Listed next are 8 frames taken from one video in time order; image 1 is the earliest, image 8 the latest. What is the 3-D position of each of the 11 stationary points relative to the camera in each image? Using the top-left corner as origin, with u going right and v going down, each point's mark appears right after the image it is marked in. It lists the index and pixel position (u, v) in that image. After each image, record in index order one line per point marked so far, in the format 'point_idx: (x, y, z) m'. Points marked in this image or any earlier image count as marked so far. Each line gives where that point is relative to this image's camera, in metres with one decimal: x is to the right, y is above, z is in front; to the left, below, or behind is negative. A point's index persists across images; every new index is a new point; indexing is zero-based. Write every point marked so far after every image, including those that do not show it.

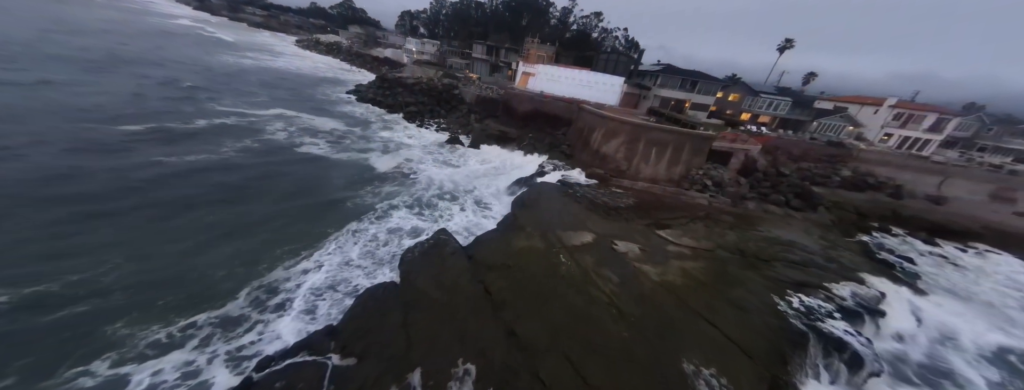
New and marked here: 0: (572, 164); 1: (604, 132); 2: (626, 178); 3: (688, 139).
0: (+3.7, +2.0, +17.6) m
1: (+5.6, +3.8, +17.5) m
2: (+6.5, +1.1, +16.1) m
3: (+9.4, +3.1, +15.4) m
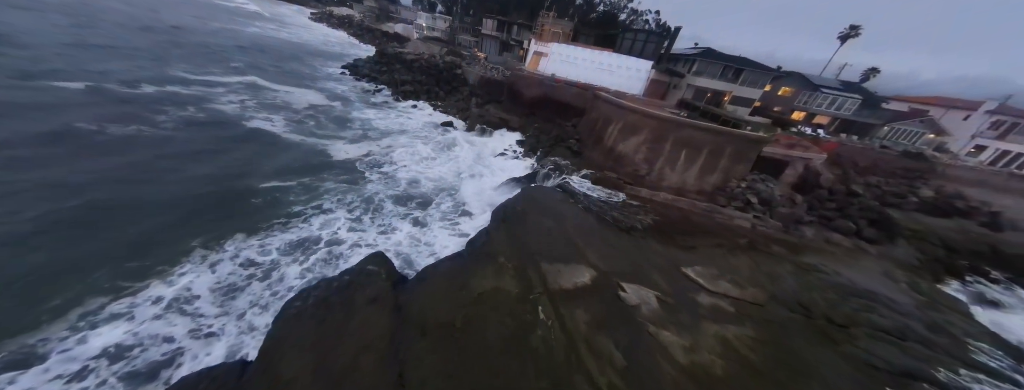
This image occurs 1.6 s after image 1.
0: (+3.5, +1.7, +14.5) m
1: (+5.5, +3.4, +14.2) m
2: (+6.1, +0.6, +13.0) m
3: (+9.1, +2.4, +12.1) m
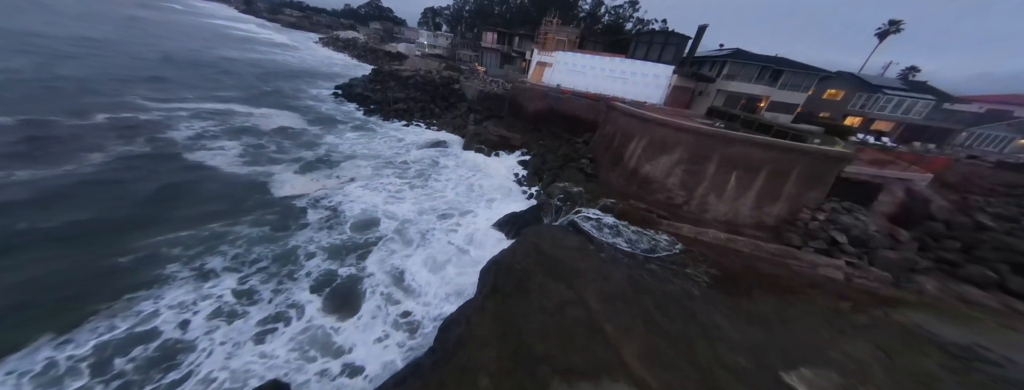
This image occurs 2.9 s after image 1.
0: (+3.5, +0.3, +11.7) m
1: (+5.4, +2.1, +11.5) m
2: (+6.1, -0.7, +10.0) m
3: (+9.0, +1.2, +9.1) m
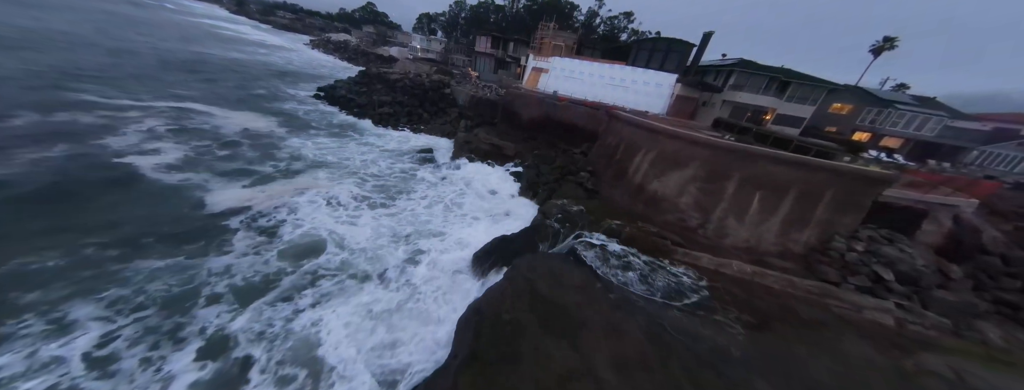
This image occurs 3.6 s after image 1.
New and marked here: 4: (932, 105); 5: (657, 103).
0: (+3.2, -0.4, +10.4) m
1: (+5.1, +1.4, +10.2) m
2: (+5.8, -1.4, +8.7) m
3: (+8.8, +0.5, +8.0) m
4: (+24.1, +5.2, +16.4) m
5: (+8.6, +5.4, +16.8) m
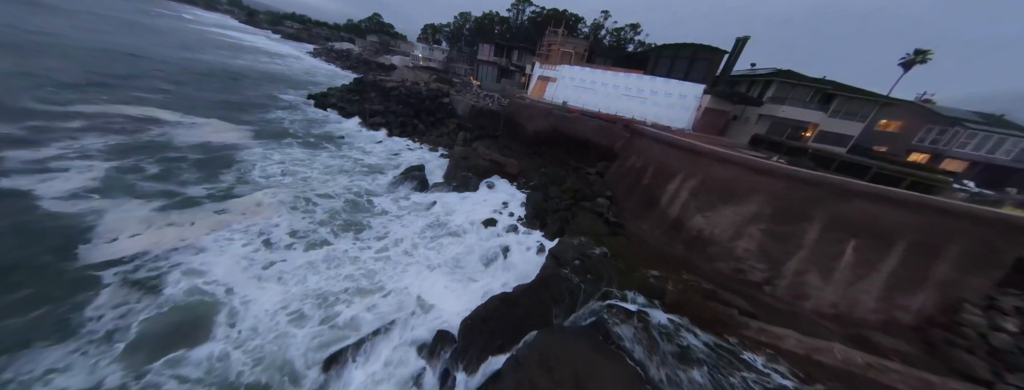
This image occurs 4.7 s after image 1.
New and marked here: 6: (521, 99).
0: (+3.3, -1.4, +8.2) m
1: (+5.3, +0.3, +8.0) m
2: (+5.9, -2.5, +6.5) m
3: (+8.9, -0.6, +5.7) m
4: (+24.3, +3.6, +14.2) m
5: (+8.8, +4.1, +14.7) m
6: (+0.6, +6.3, +18.4) m
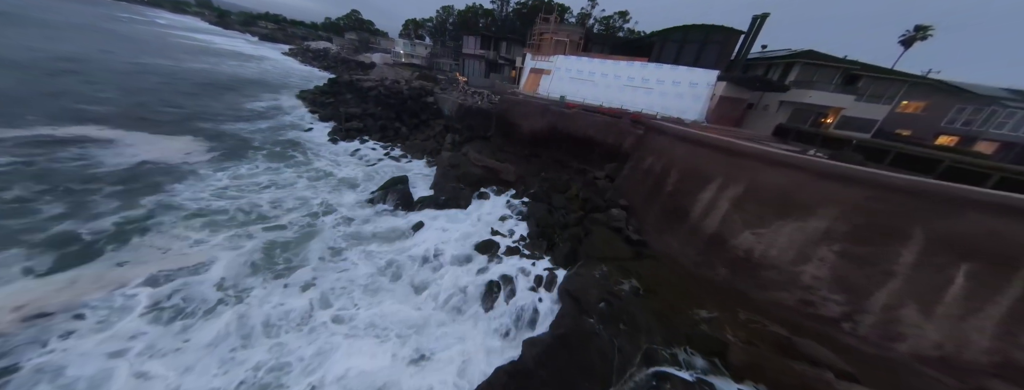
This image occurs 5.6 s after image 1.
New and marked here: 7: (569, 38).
0: (+3.4, -1.8, +6.7) m
1: (+5.3, 0.0, +6.5) m
2: (+6.1, -2.7, +5.0) m
3: (+9.0, -0.7, +4.3) m
4: (+24.0, +4.4, +13.1) m
5: (+8.4, +4.1, +13.2) m
6: (+0.1, +5.9, +16.7) m
7: (+3.8, +10.4, +18.9) m
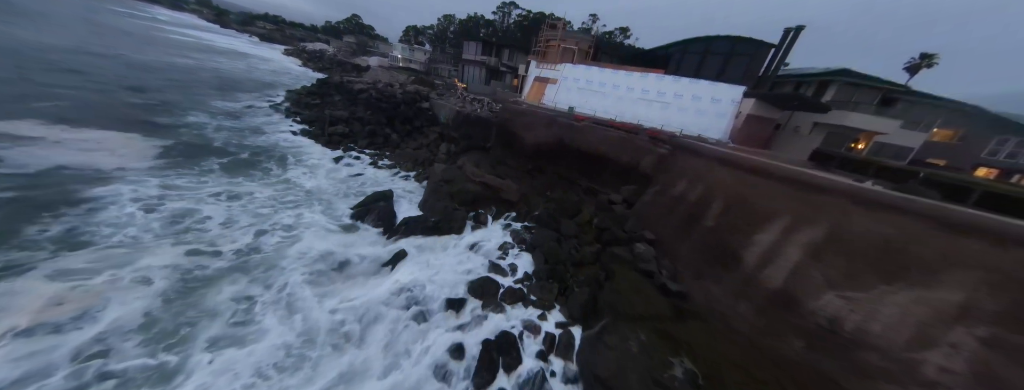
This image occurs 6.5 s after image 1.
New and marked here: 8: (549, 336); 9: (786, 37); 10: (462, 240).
0: (+3.5, -2.5, +5.0) m
1: (+5.4, -0.8, +5.0) m
2: (+6.1, -3.5, +3.4) m
3: (+9.1, -1.6, +2.9) m
4: (+24.1, +2.7, +12.1) m
5: (+8.6, +2.9, +11.9) m
6: (+0.2, +4.9, +15.3) m
7: (+4.0, +9.2, +17.7) m
8: (+0.7, -2.7, +5.3) m
9: (+10.7, +6.2, +11.1) m
10: (-1.3, -1.2, +8.3) m
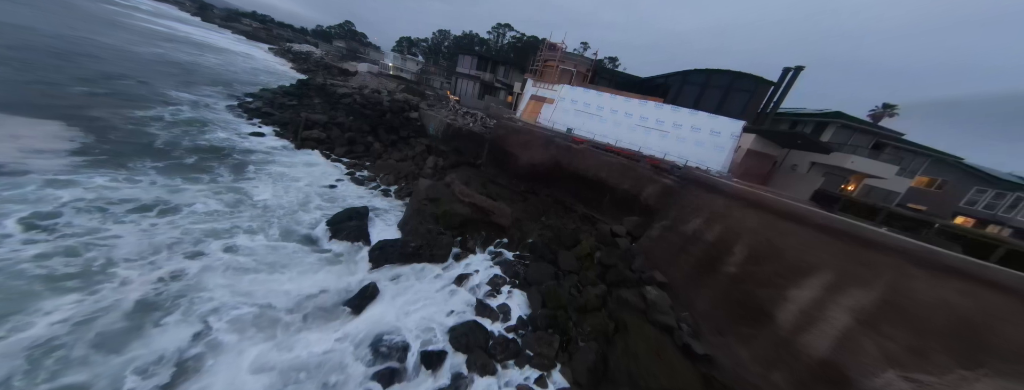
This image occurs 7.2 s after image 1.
0: (+3.4, -3.3, +4.1) m
1: (+5.4, -1.6, +4.3) m
2: (+6.1, -4.3, +2.6) m
3: (+9.2, -2.5, +2.3) m
4: (+23.8, +0.3, +12.6) m
5: (+8.4, +1.5, +11.5) m
6: (-0.1, +3.8, +14.6) m
7: (+3.8, +7.7, +17.4) m
8: (+0.6, -3.2, +4.2) m
9: (+10.7, +4.6, +11.0) m
10: (-1.6, -1.9, +7.2) m
